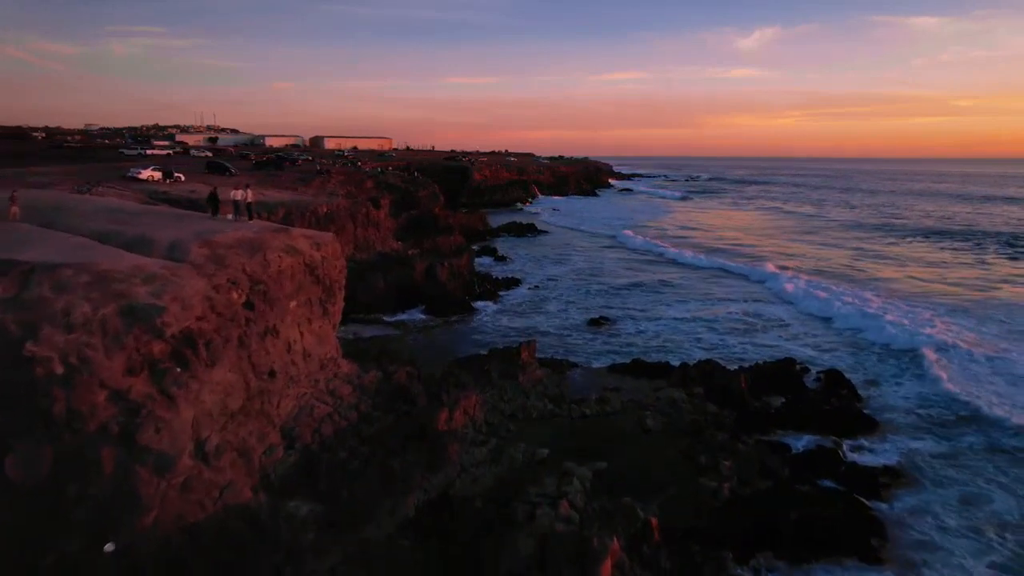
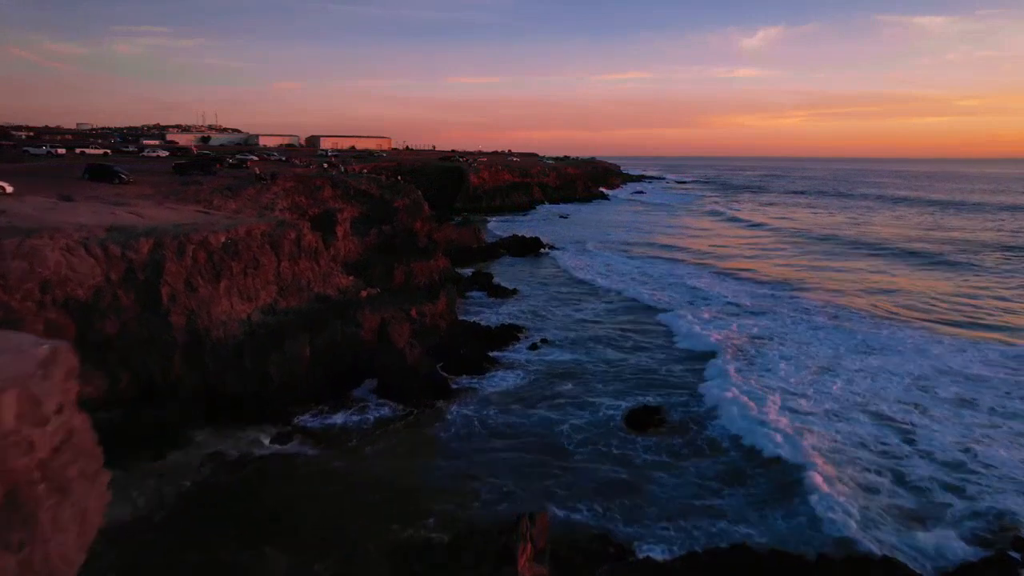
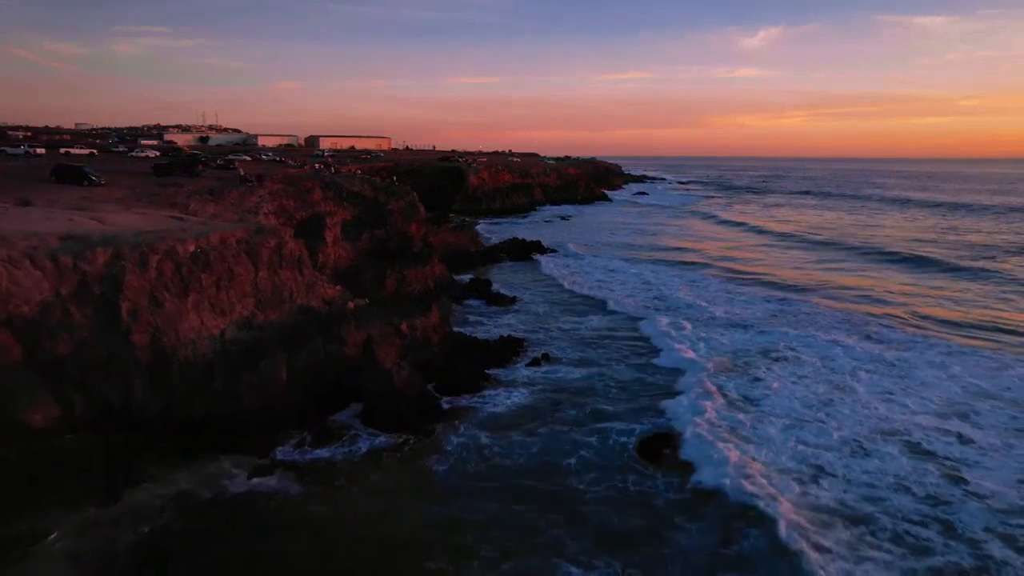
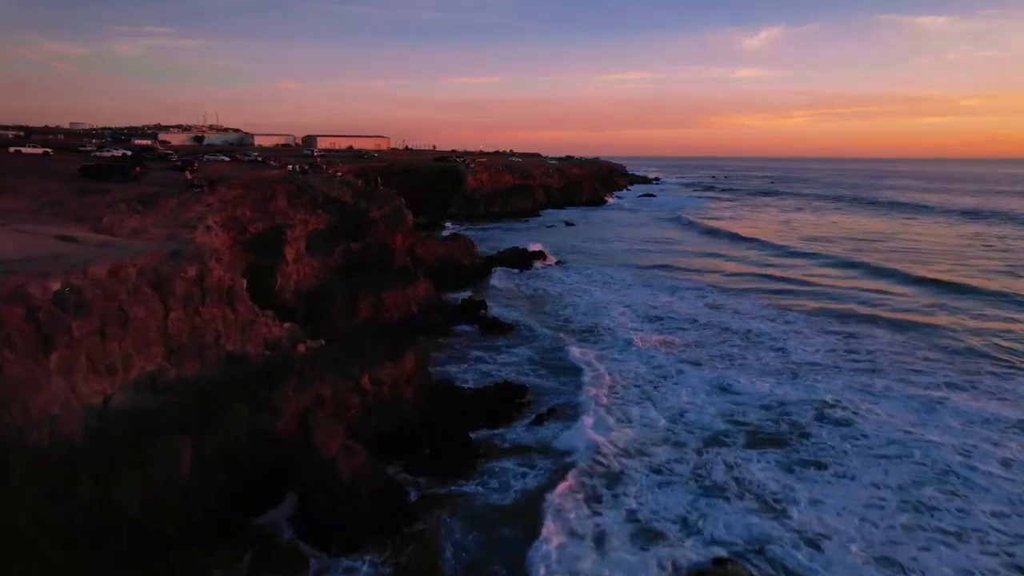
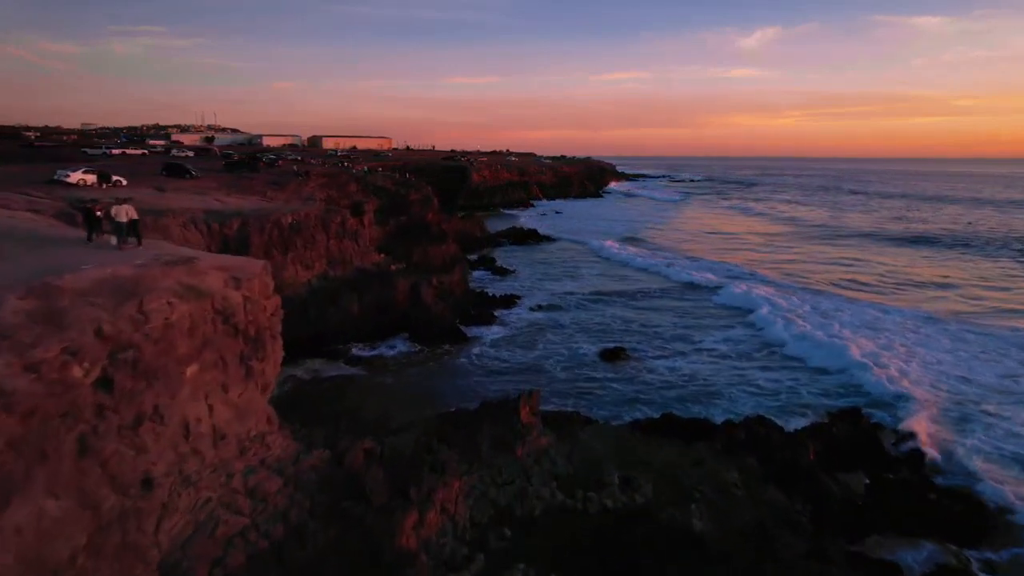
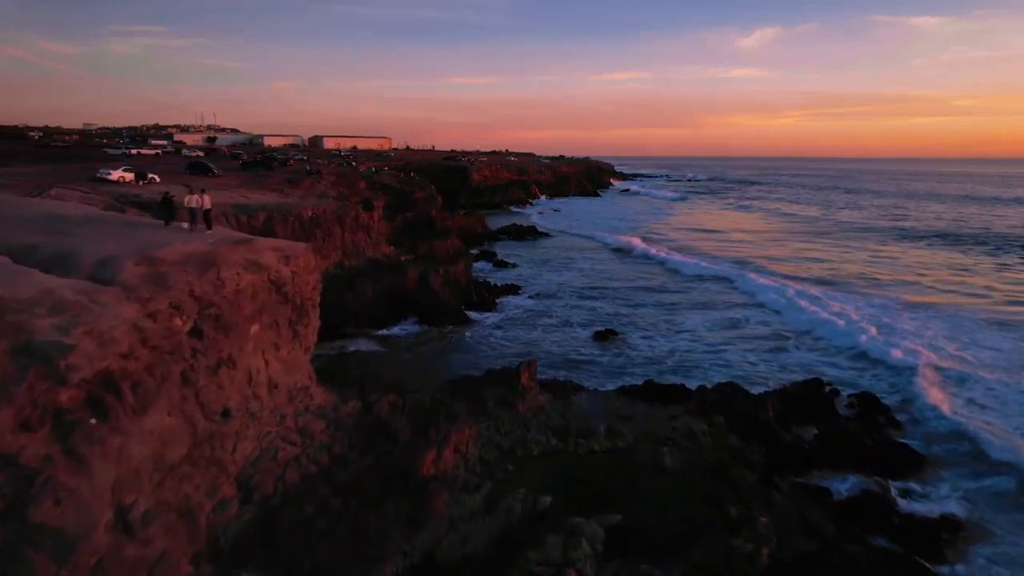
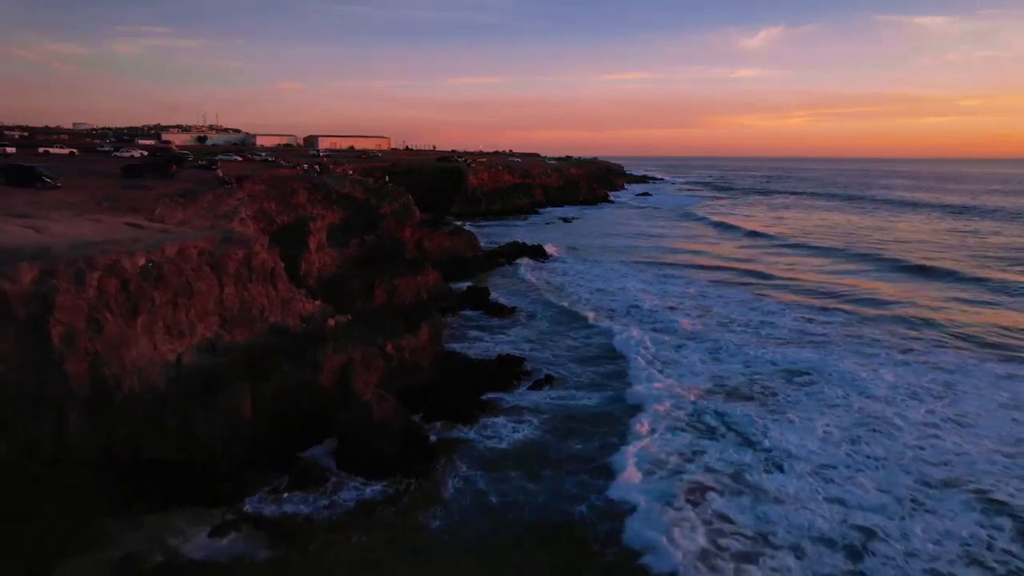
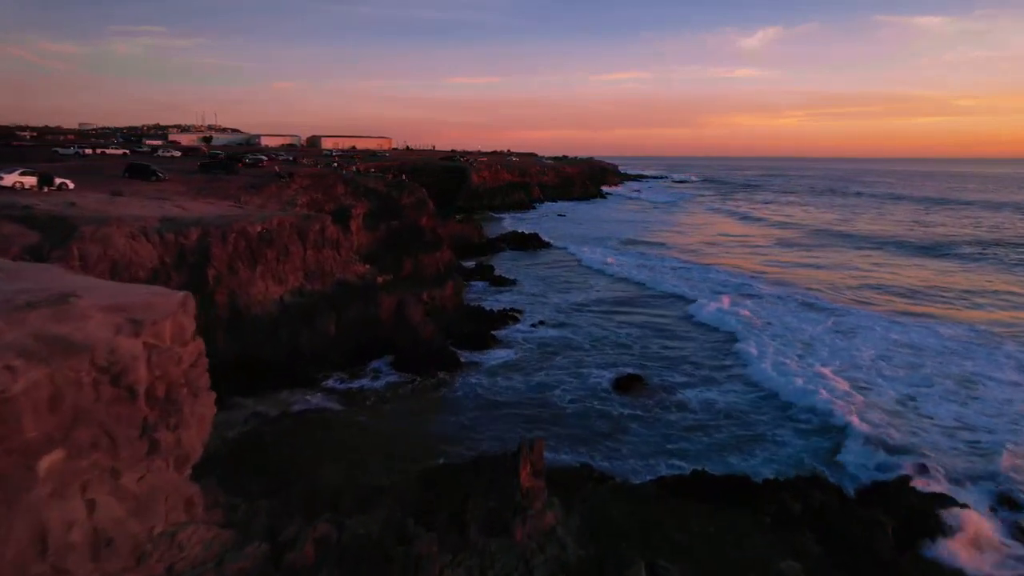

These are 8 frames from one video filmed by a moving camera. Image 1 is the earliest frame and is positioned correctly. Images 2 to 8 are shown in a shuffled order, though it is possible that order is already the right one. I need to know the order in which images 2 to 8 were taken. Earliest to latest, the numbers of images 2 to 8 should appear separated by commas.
6, 5, 8, 2, 3, 7, 4
